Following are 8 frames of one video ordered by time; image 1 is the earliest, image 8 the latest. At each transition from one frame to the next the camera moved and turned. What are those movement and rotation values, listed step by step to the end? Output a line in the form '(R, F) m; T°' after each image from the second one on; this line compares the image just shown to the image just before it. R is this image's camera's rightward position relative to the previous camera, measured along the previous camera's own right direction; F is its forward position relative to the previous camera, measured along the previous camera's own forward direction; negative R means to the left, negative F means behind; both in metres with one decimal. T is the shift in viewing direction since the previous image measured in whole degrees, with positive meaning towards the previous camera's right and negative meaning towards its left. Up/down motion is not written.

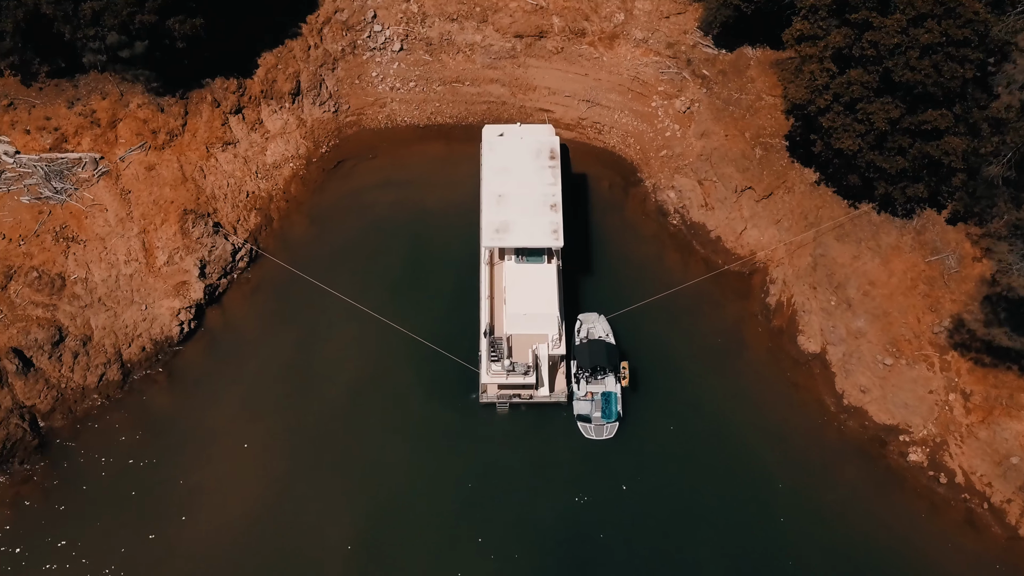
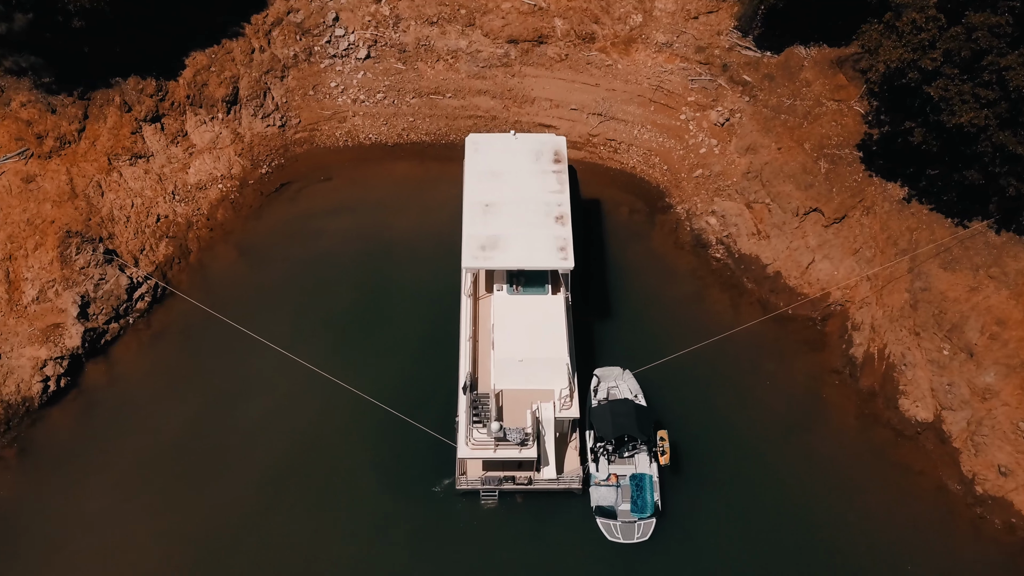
(+0.1, +8.0) m; 0°
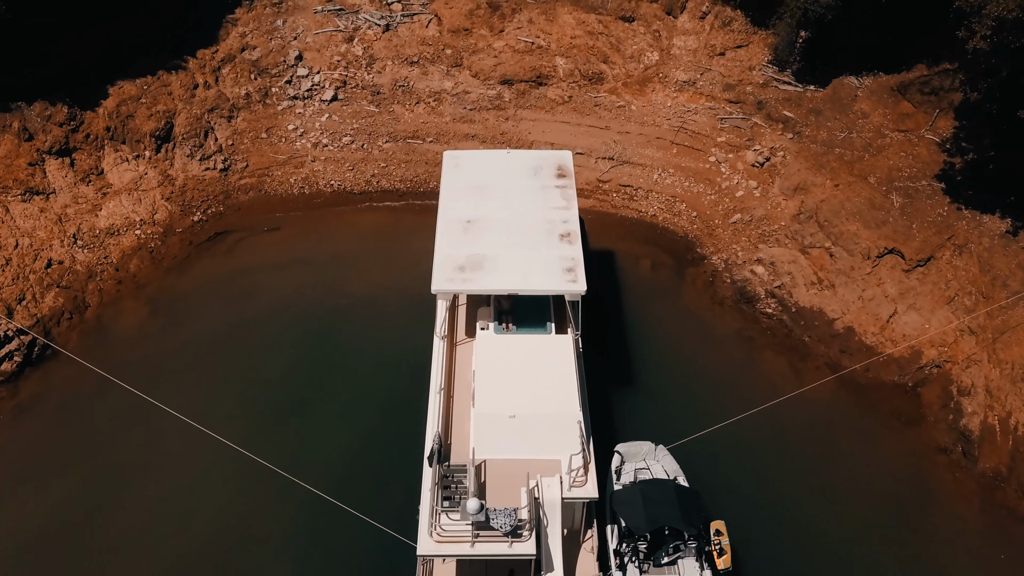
(+0.2, +5.7) m; 0°
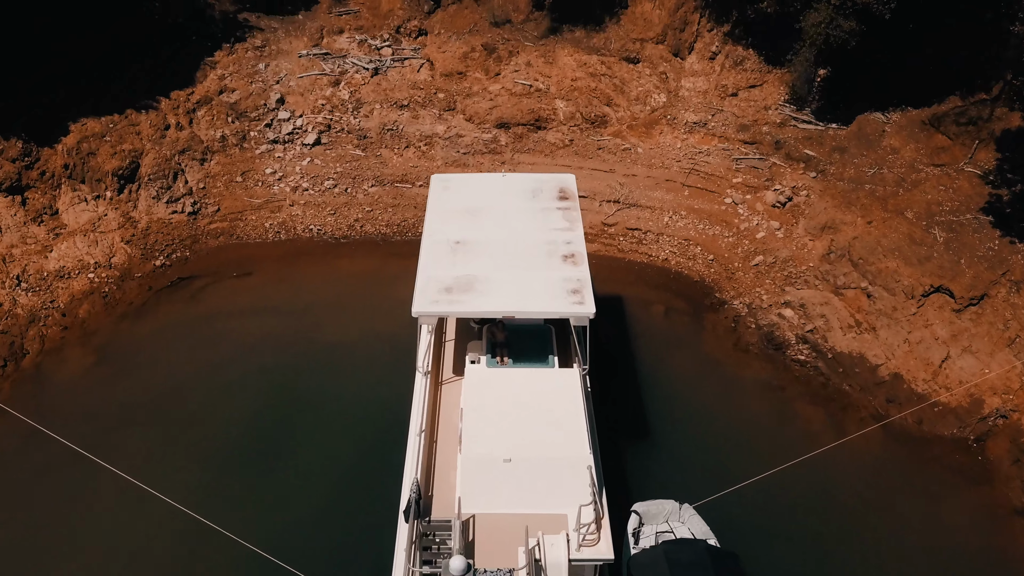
(0.0, +2.3) m; 0°
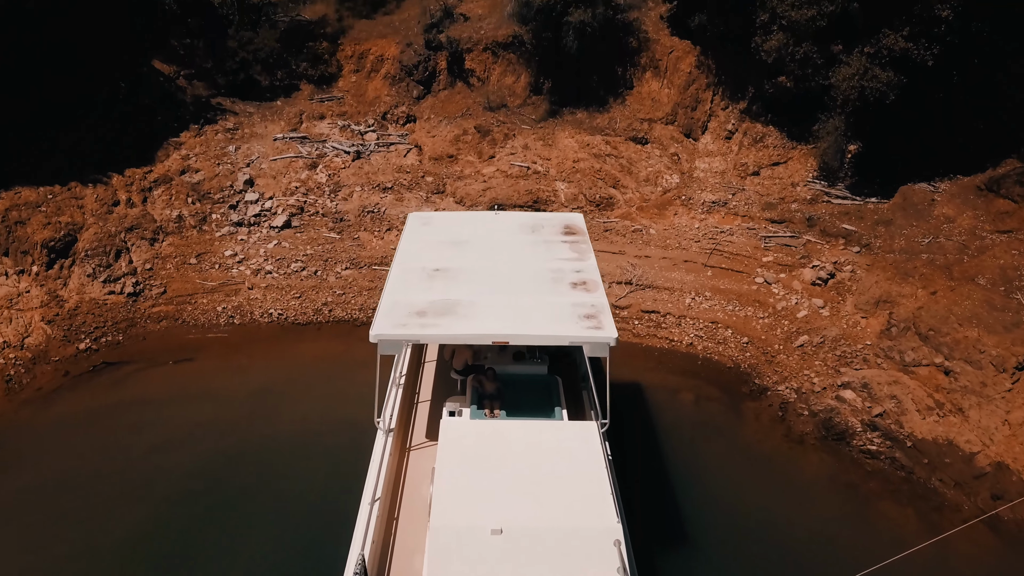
(0.0, +3.2) m; 0°
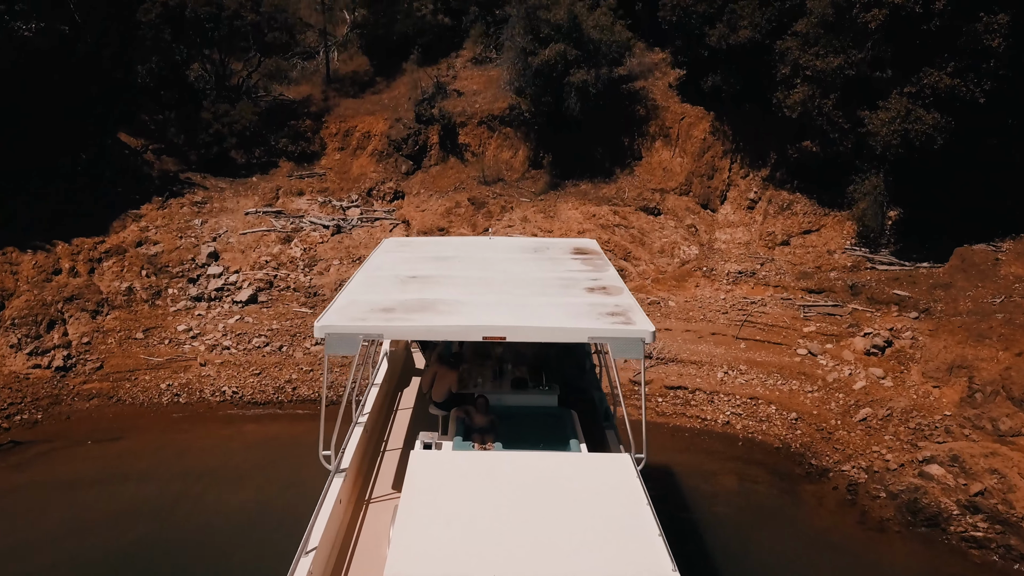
(-0.1, +2.6) m; 0°
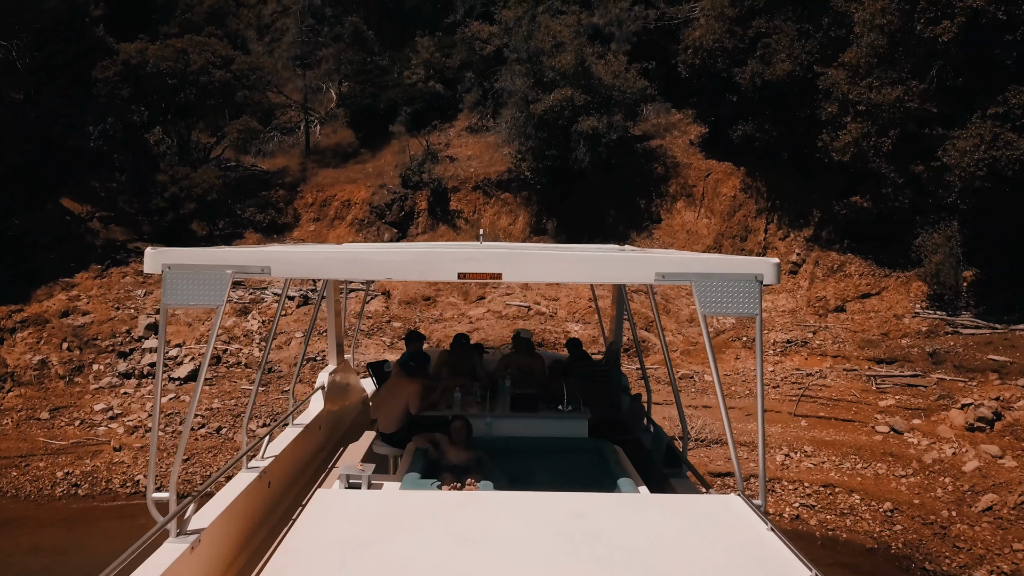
(0.0, +3.1) m; 0°
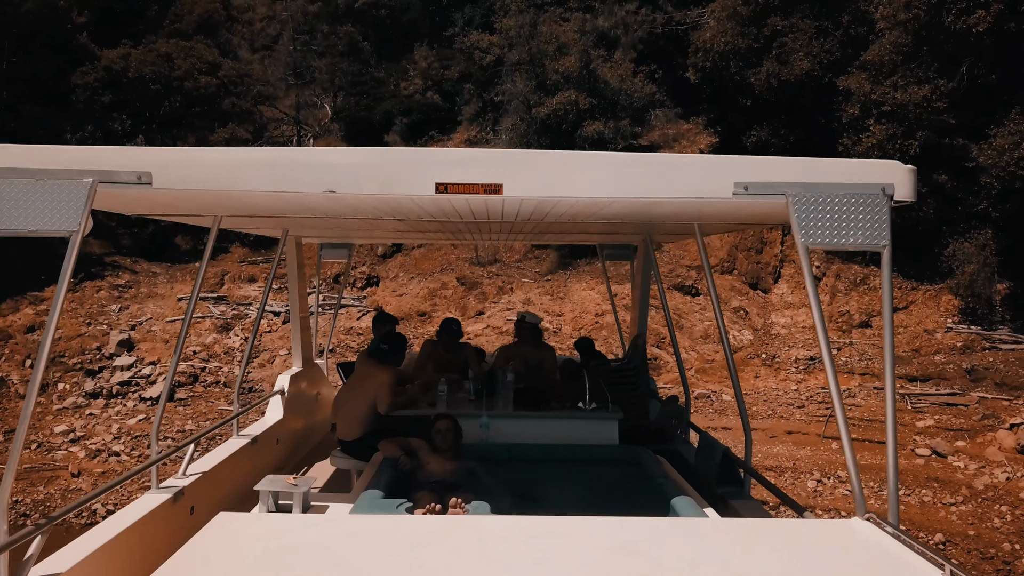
(0.0, +1.0) m; 0°
